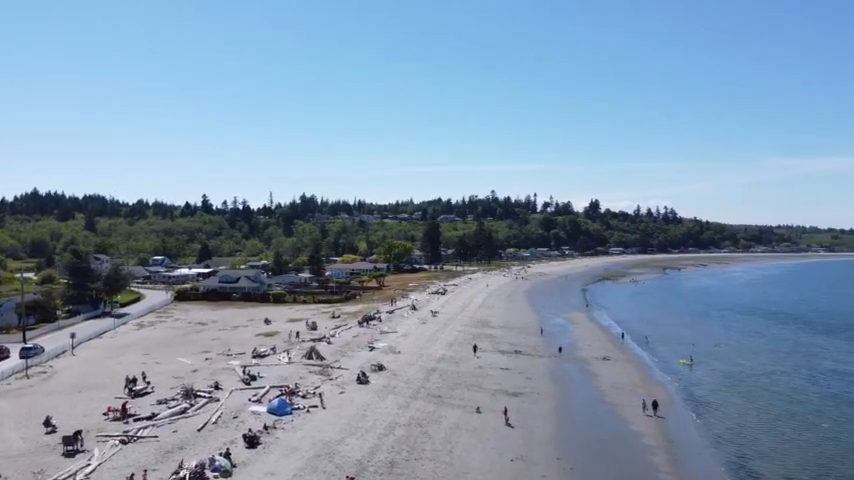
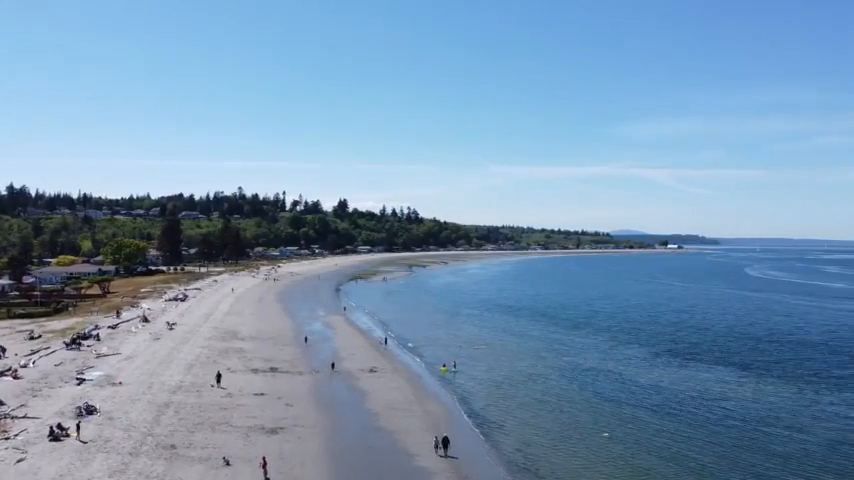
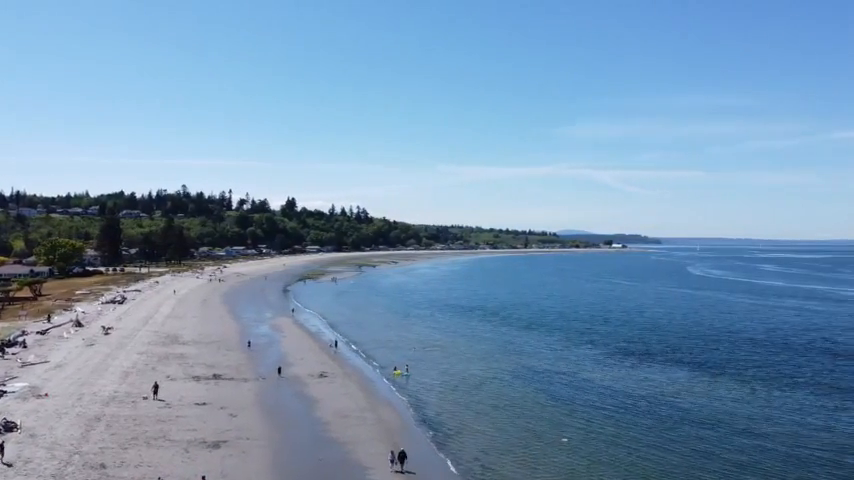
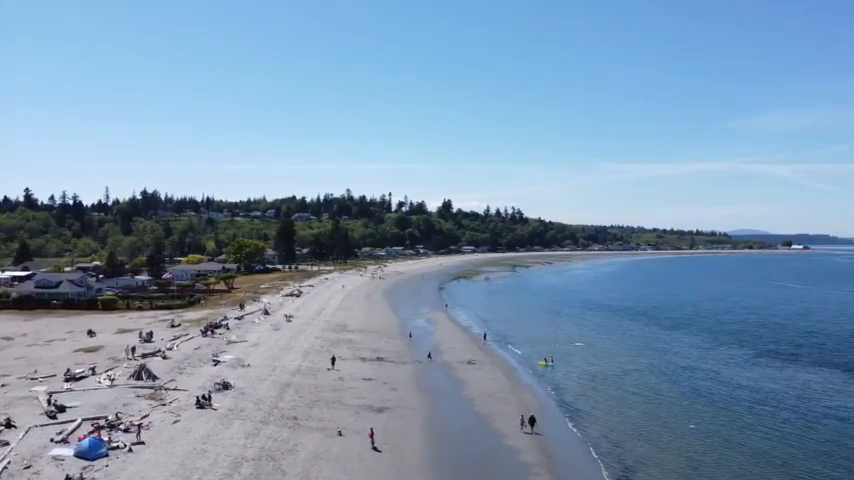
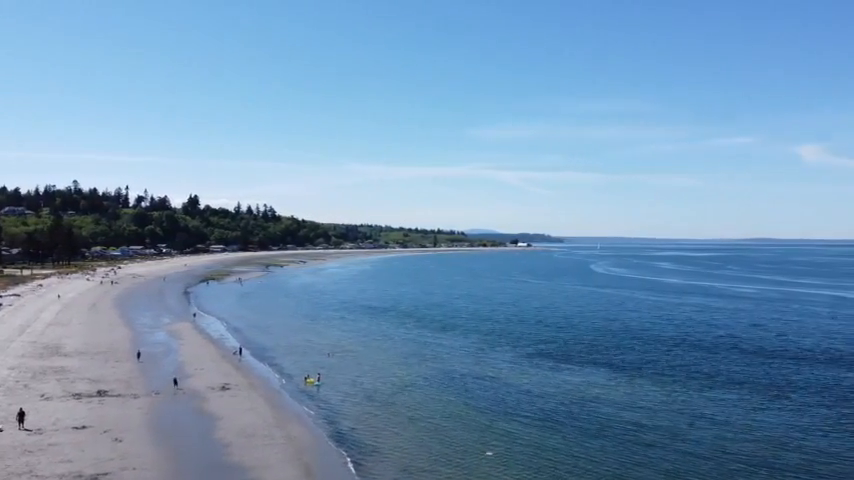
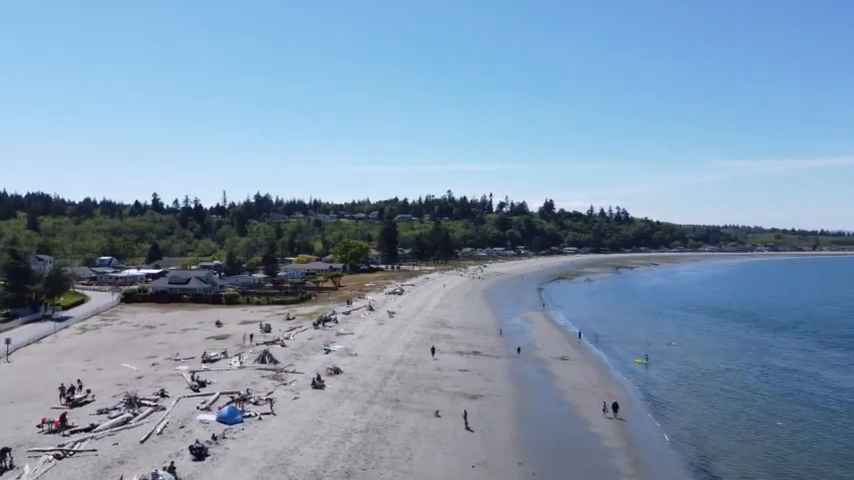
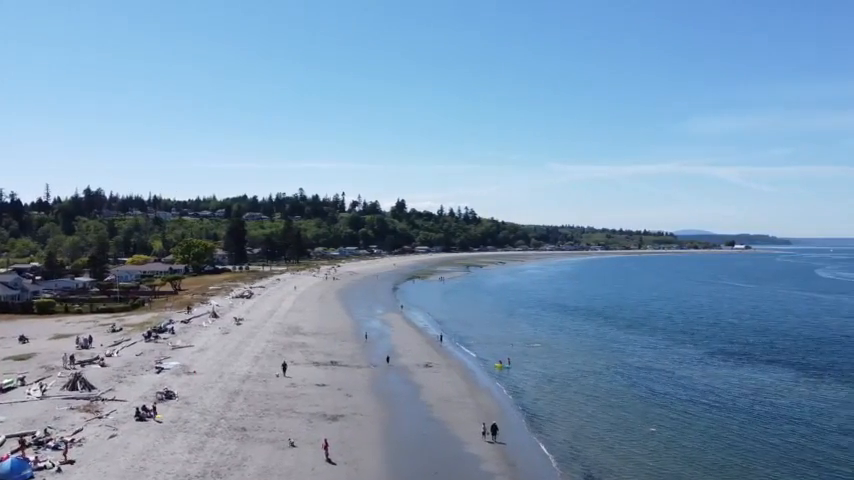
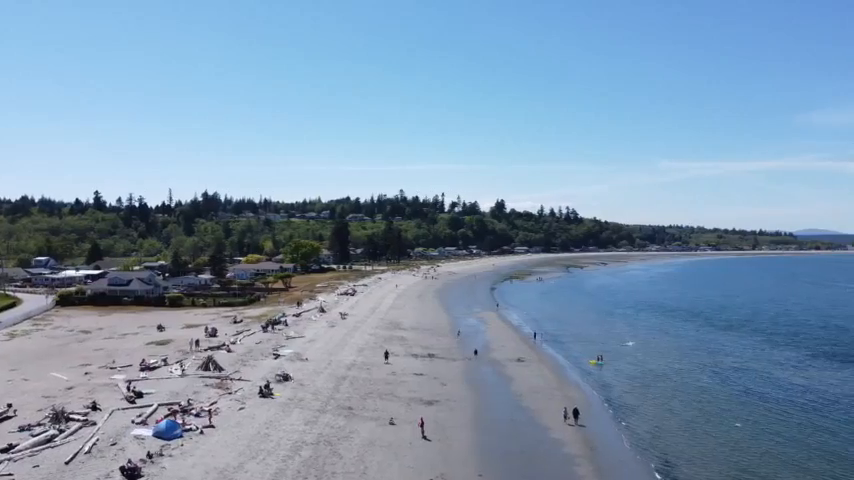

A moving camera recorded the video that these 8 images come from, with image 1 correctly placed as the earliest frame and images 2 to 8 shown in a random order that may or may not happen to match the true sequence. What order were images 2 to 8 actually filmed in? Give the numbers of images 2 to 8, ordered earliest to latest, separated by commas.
6, 8, 4, 7, 2, 3, 5
